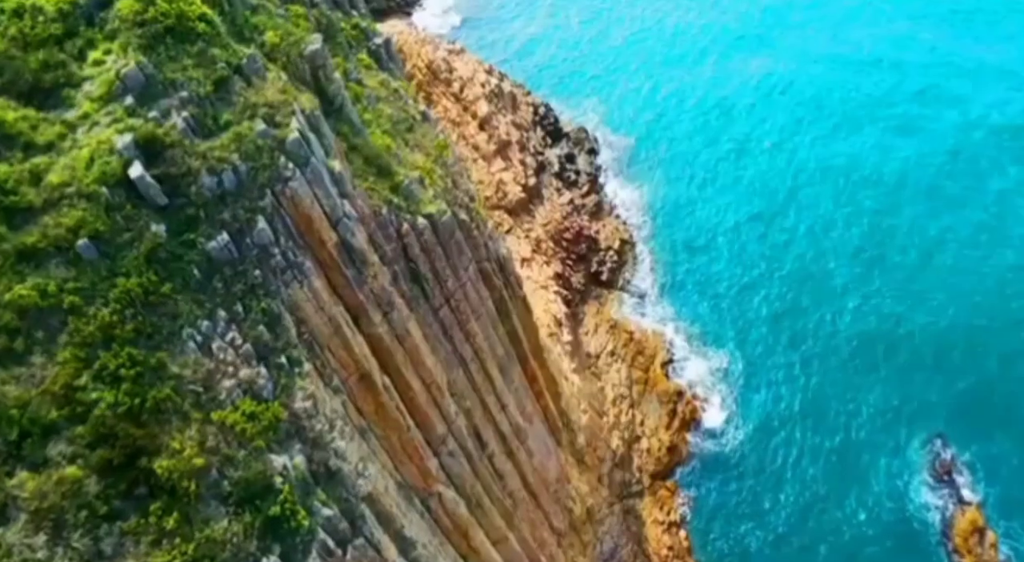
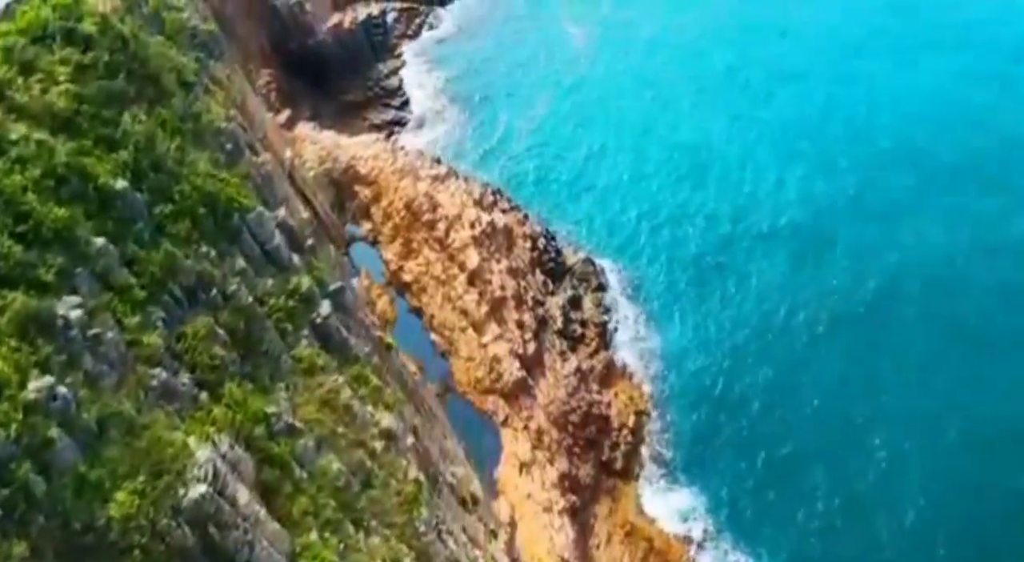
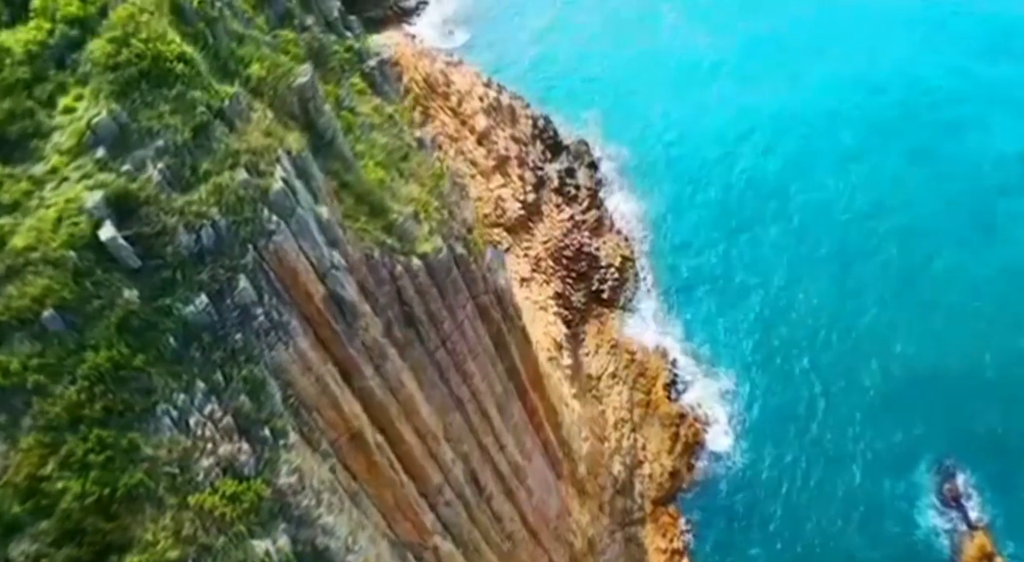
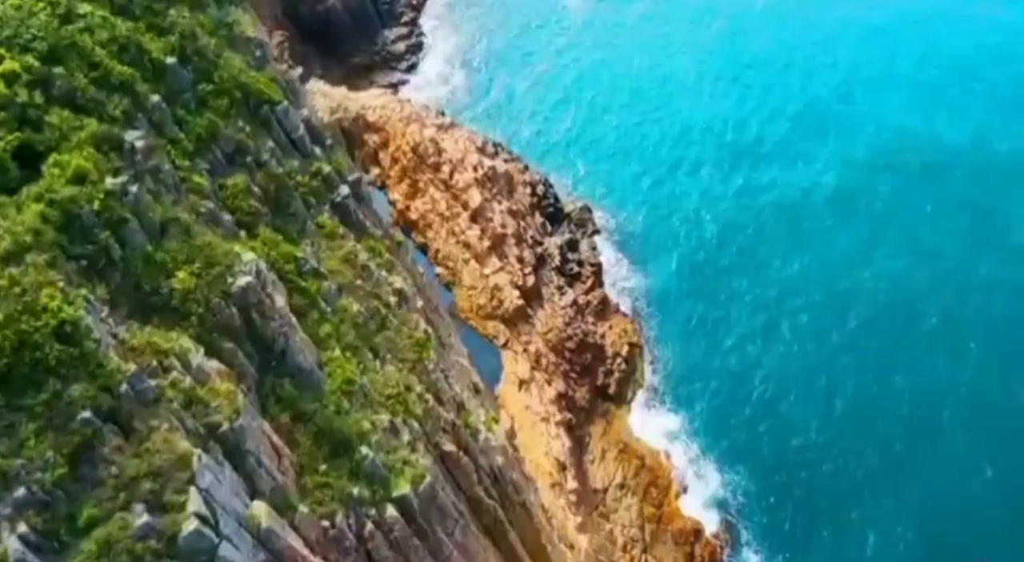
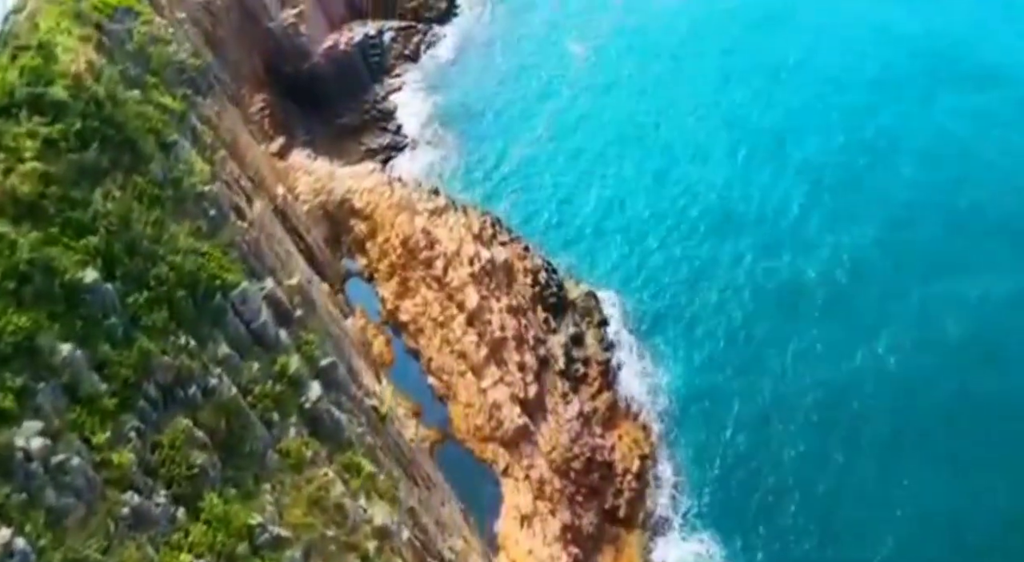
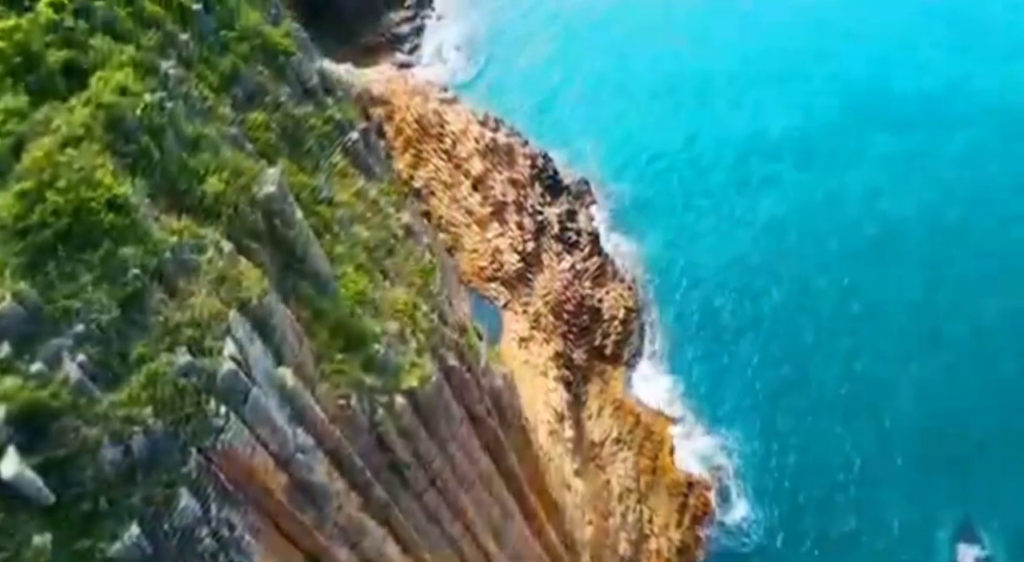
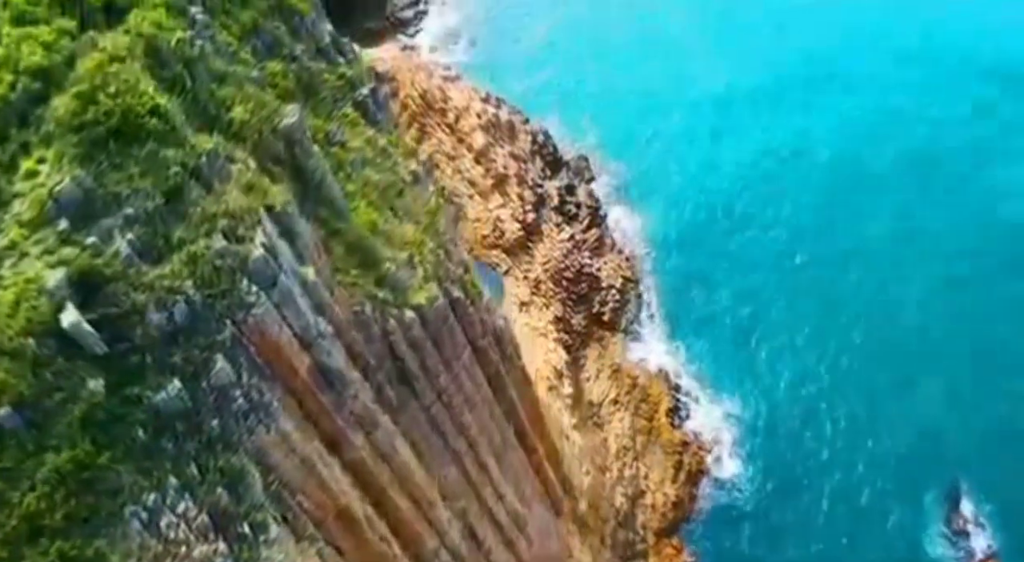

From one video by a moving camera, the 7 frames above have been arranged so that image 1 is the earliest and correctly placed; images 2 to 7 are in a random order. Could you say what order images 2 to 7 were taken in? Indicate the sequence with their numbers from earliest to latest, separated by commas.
3, 7, 6, 4, 2, 5
